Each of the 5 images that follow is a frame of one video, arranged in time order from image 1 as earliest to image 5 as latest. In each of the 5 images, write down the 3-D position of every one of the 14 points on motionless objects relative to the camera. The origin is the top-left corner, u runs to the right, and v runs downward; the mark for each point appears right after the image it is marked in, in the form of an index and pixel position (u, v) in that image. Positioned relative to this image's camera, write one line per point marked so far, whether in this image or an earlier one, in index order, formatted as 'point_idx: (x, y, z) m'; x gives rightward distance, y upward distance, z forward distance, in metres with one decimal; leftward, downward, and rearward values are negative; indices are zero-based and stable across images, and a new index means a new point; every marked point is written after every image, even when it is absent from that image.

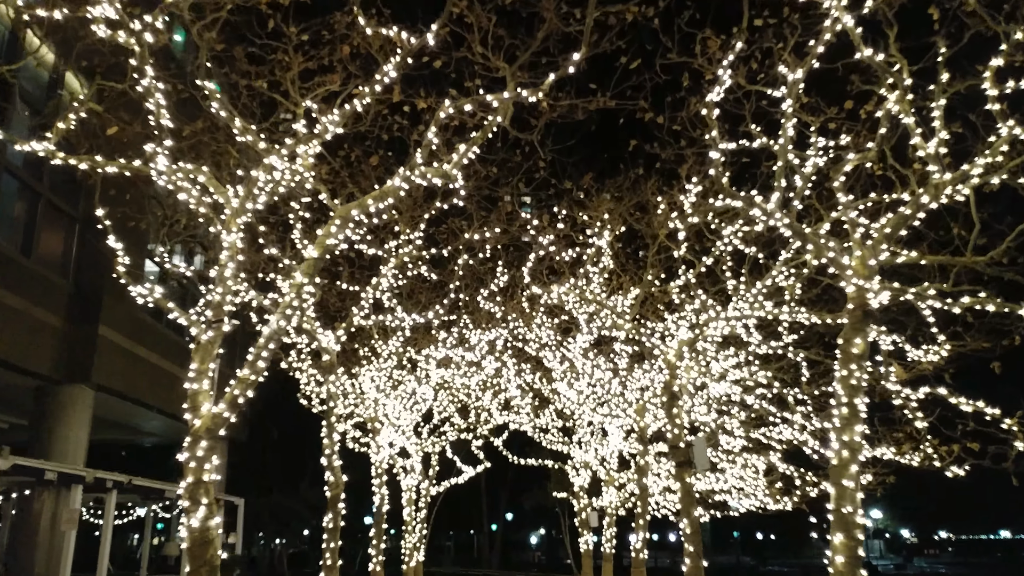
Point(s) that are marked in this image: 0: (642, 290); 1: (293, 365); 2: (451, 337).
0: (+3.0, 0.0, +14.4) m
1: (-6.2, -2.2, +17.9) m
2: (-1.8, -1.4, +18.8) m
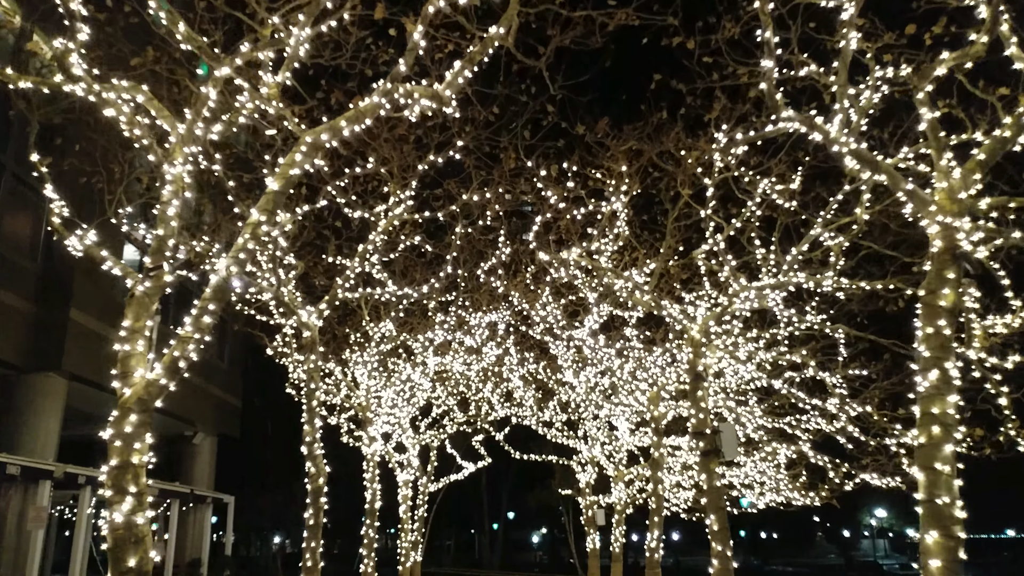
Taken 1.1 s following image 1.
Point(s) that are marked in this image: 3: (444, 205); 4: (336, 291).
0: (+3.0, +0.6, +12.9) m
1: (-6.1, -1.6, +16.4) m
2: (-1.8, -0.8, +17.4) m
3: (-1.4, +1.7, +13.0) m
4: (-3.2, 0.0, +11.8) m
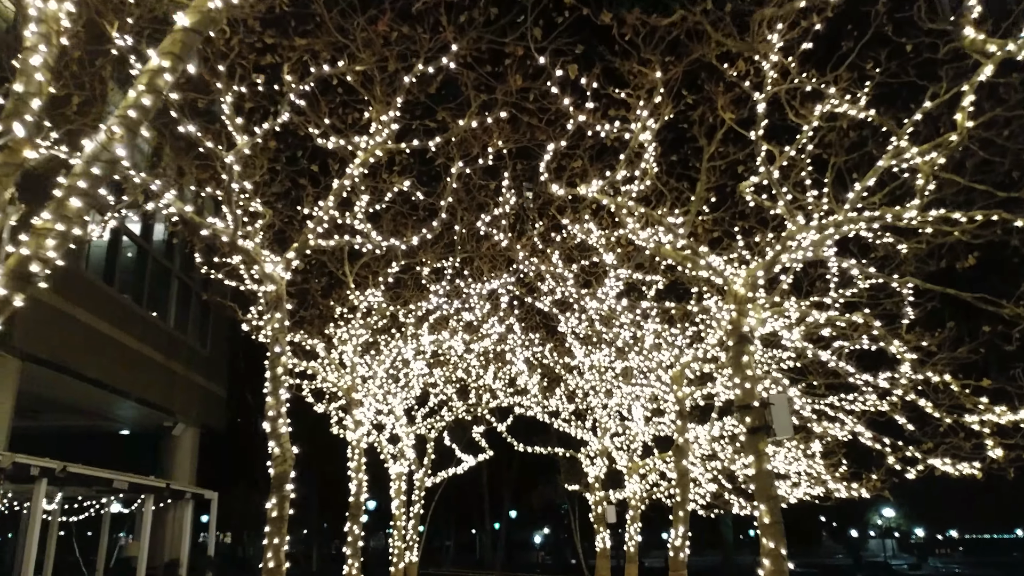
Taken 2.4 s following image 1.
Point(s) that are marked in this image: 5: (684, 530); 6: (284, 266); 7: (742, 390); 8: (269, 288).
0: (+3.1, +1.4, +11.0) m
1: (-6.0, -0.7, +14.4) m
2: (-1.6, 0.0, +15.4) m
3: (-1.3, +2.5, +11.1) m
4: (-3.1, +0.8, +9.8) m
5: (+3.9, -5.5, +14.5) m
6: (-3.6, +0.3, +9.9) m
7: (+3.5, -1.6, +9.6) m
8: (-3.8, 0.0, +9.9) m
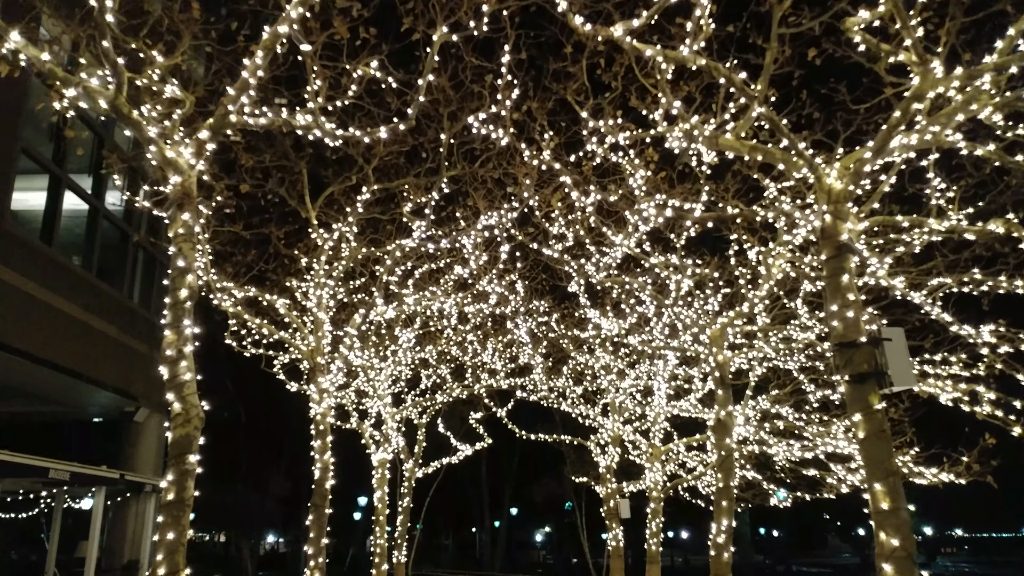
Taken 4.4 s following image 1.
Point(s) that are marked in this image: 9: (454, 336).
0: (+3.2, +2.6, +8.1) m
1: (-5.9, +0.4, +11.6) m
2: (-1.6, +1.2, +12.6) m
3: (-1.3, +3.7, +8.2) m
4: (-3.1, +2.0, +7.0) m
5: (+4.0, -4.3, +11.7) m
6: (-3.5, +1.5, +7.0) m
7: (+3.5, -0.4, +6.7) m
8: (-3.7, +1.2, +7.0) m
9: (-1.7, -1.4, +18.2) m
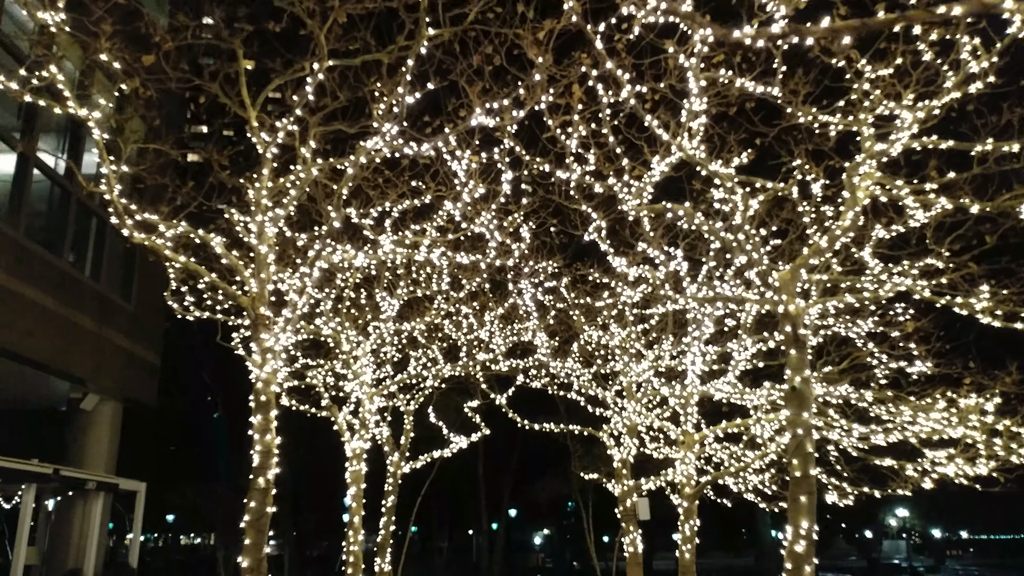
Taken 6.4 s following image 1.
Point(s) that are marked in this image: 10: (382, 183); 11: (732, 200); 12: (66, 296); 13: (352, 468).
0: (+3.3, +3.7, +5.2) m
1: (-5.9, +1.5, +8.6) m
2: (-1.5, +2.3, +9.6) m
3: (-1.2, +4.8, +5.3) m
4: (-3.0, +3.1, +4.0) m
5: (+4.0, -3.3, +8.7) m
6: (-3.4, +2.6, +4.1) m
7: (+3.6, +0.7, +3.8) m
8: (-3.6, +2.2, +4.1) m
9: (-1.6, -0.3, +15.2) m
10: (-2.3, +1.9, +11.2) m
11: (+3.6, +1.4, +10.5) m
12: (-12.9, -0.2, +18.4) m
13: (-3.8, -4.5, +15.6) m
